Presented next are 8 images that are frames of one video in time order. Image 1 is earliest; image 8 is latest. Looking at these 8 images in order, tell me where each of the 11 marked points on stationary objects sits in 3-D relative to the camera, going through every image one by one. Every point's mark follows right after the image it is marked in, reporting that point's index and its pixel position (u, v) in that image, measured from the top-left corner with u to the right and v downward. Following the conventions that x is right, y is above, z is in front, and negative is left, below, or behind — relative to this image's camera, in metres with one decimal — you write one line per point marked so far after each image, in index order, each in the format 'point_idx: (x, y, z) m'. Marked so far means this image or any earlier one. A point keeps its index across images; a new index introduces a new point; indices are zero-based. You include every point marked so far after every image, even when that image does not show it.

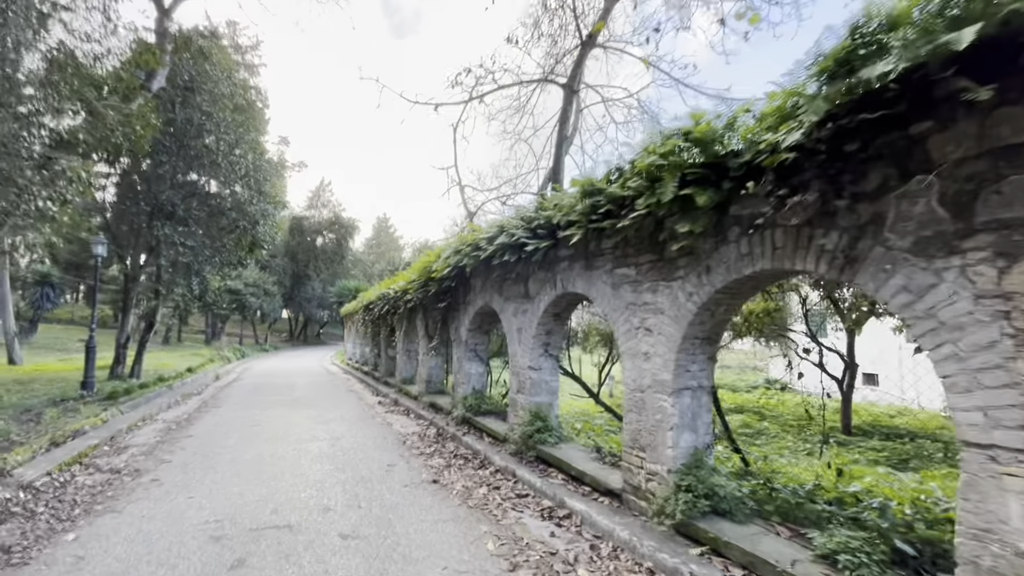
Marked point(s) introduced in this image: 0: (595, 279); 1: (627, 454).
0: (+0.9, +0.1, +5.0) m
1: (+1.0, -1.5, +4.4) m
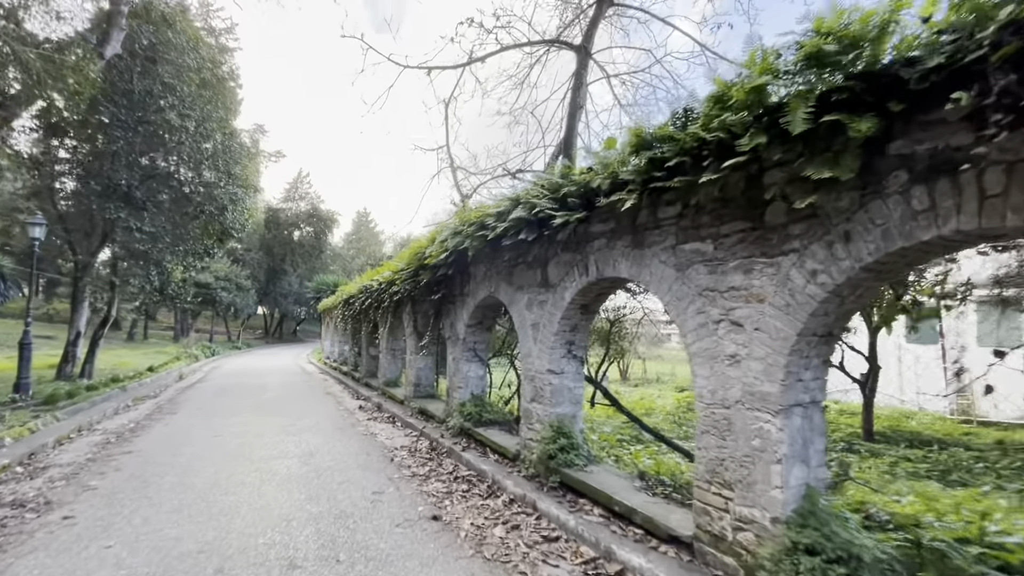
0: (+1.1, +0.2, +3.9) m
1: (+1.3, -1.4, +3.3) m
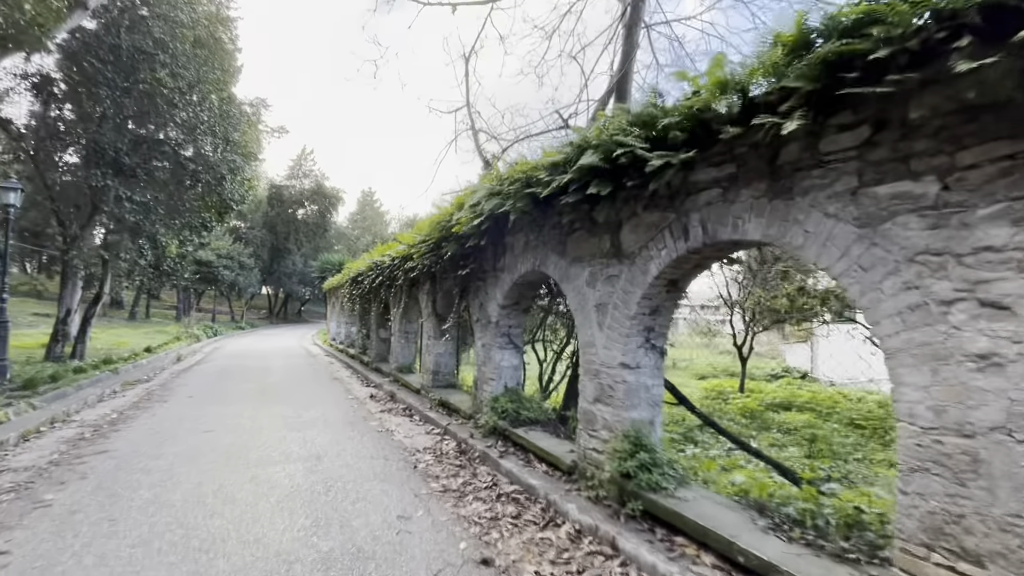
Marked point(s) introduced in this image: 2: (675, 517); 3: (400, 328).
0: (+1.6, +0.4, +2.7) m
1: (+1.8, -1.2, +2.2) m
2: (+1.1, -1.6, +3.3) m
3: (-2.5, -0.9, +10.8) m
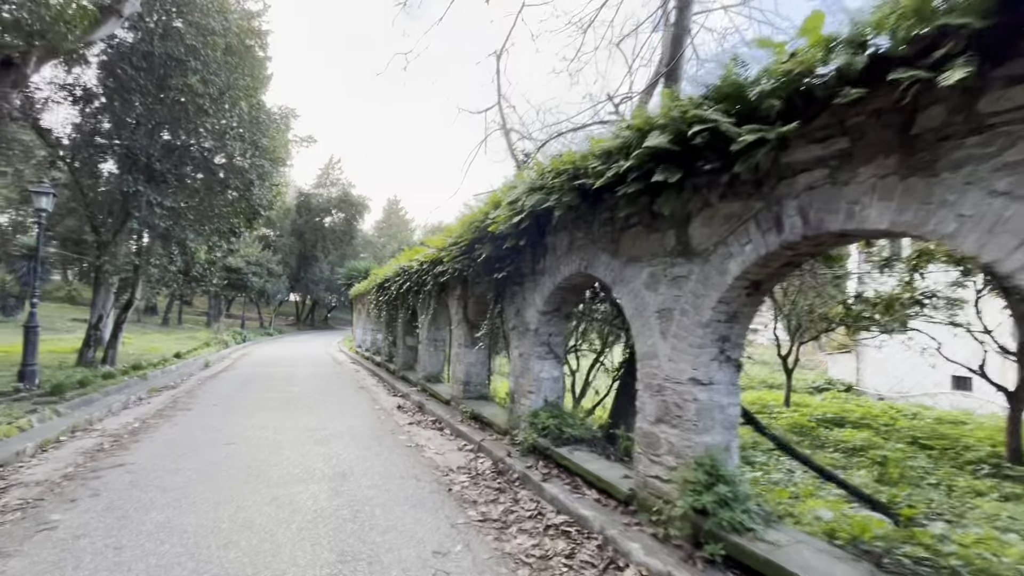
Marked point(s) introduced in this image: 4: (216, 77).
0: (+1.9, +0.4, +2.1) m
1: (+2.1, -1.2, +1.5) m
2: (+1.5, -1.6, +2.8) m
3: (-1.8, -1.0, +10.3) m
4: (-8.4, +6.0, +13.7) m
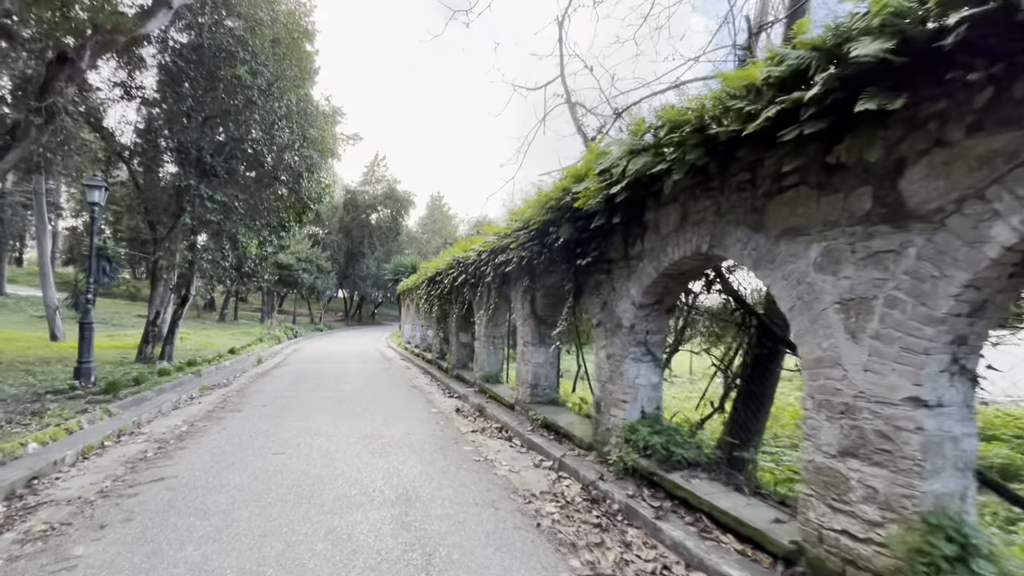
0: (+2.5, +0.5, +1.0) m
1: (+2.6, -1.1, +0.4) m
2: (+2.1, -1.5, +1.7) m
3: (-0.5, -0.9, +9.5) m
4: (-6.8, +6.1, +13.4) m
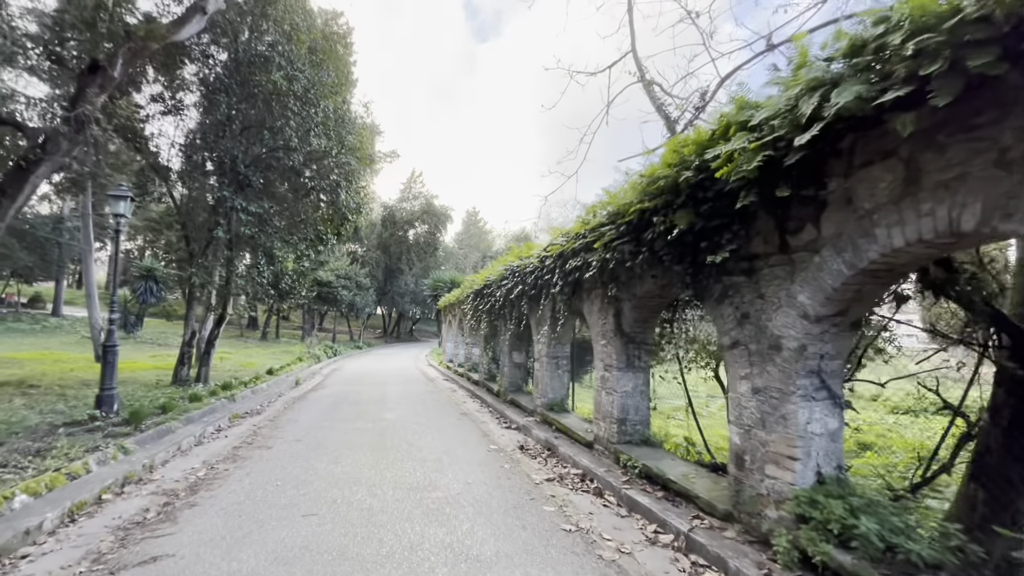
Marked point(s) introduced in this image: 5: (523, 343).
0: (+3.0, +0.6, -0.5) m
1: (+3.0, -1.0, -1.1) m
2: (+2.7, -1.4, +0.1) m
3: (+0.6, -1.1, +8.2) m
4: (-5.5, +5.7, +12.7) m
5: (+0.2, -1.2, +10.5) m
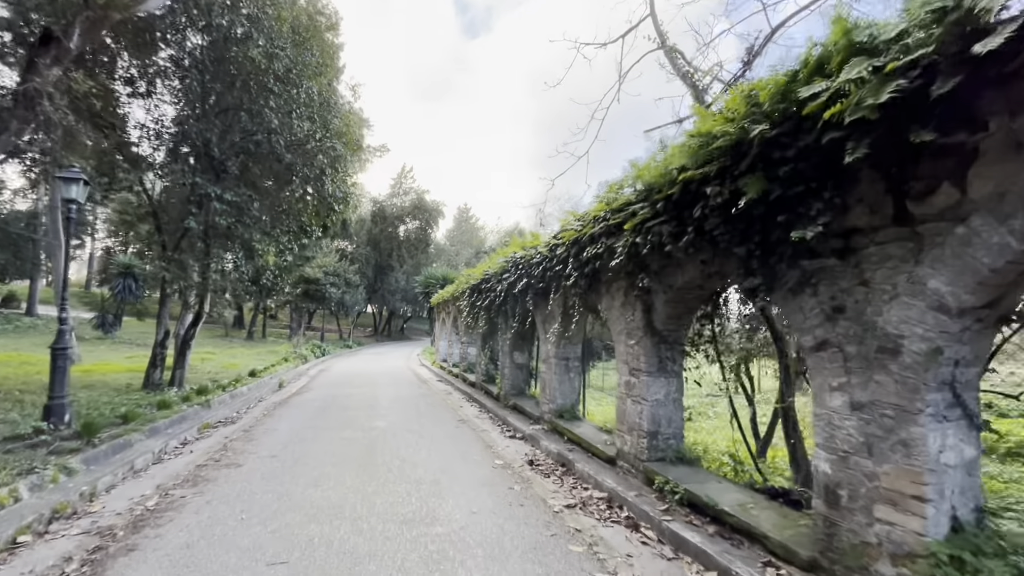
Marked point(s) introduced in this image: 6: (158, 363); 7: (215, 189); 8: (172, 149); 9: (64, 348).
0: (+3.2, +0.7, -1.3) m
1: (+3.3, -0.9, -1.9) m
2: (+2.9, -1.3, -0.7) m
3: (+0.7, -1.0, +7.3) m
4: (-5.6, +5.8, +11.7) m
5: (+0.3, -1.1, +9.6) m
6: (-9.3, -2.0, +12.7) m
7: (-7.1, +2.3, +11.6) m
8: (-8.4, +3.5, +12.0) m
9: (-6.9, -0.9, +7.5) m
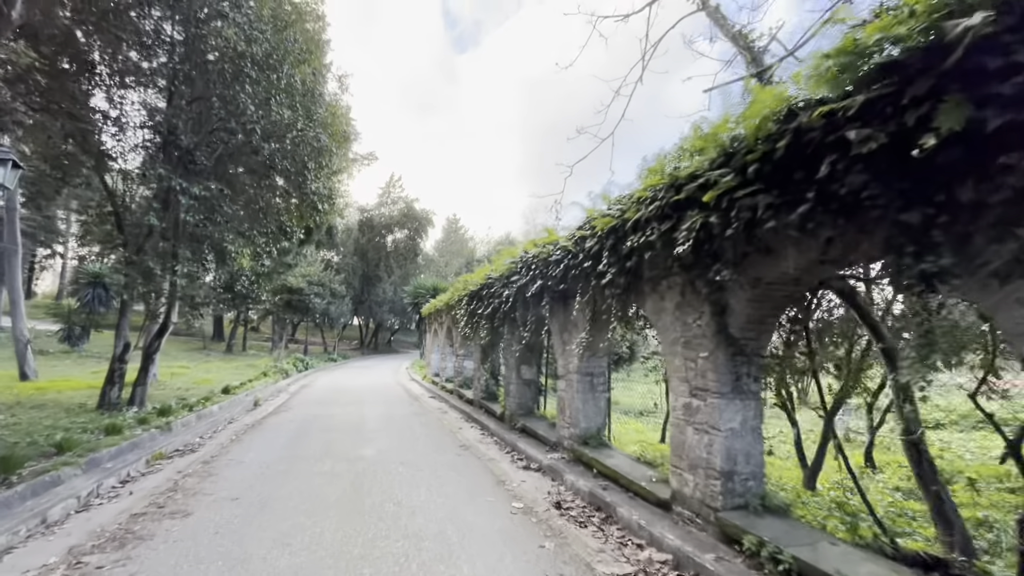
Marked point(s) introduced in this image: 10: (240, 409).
0: (+3.6, +0.9, -2.3) m
1: (+3.7, -0.7, -3.0) m
2: (+3.3, -1.2, -1.7) m
3: (+0.9, -1.0, +6.2) m
4: (-5.5, +5.6, +10.6) m
5: (+0.4, -1.2, +8.5) m
6: (-9.2, -2.1, +11.3) m
7: (-7.0, +2.2, +10.4) m
8: (-8.4, +3.3, +10.7) m
9: (-6.7, -0.9, +6.2) m
10: (-6.9, -3.0, +12.3) m
